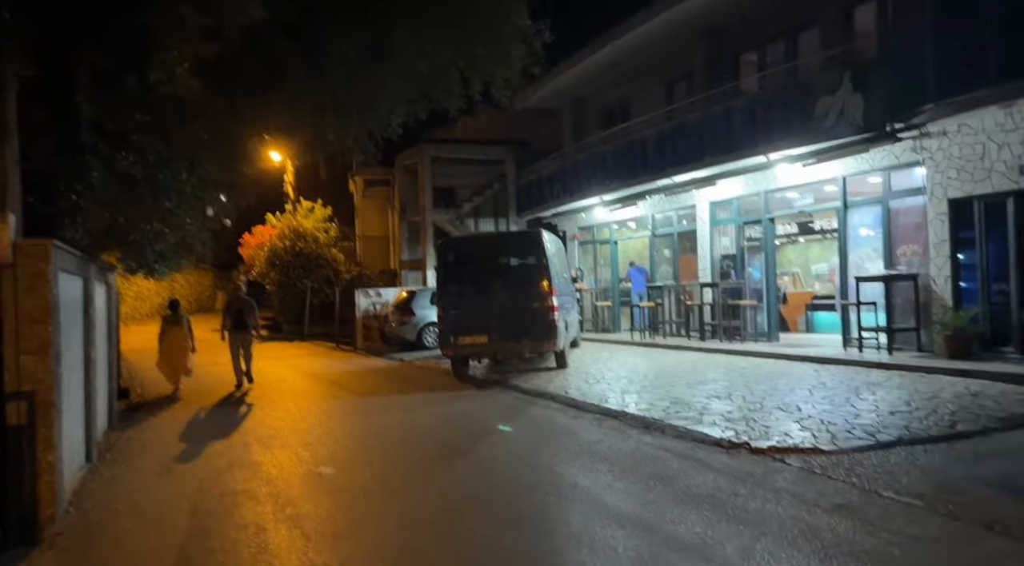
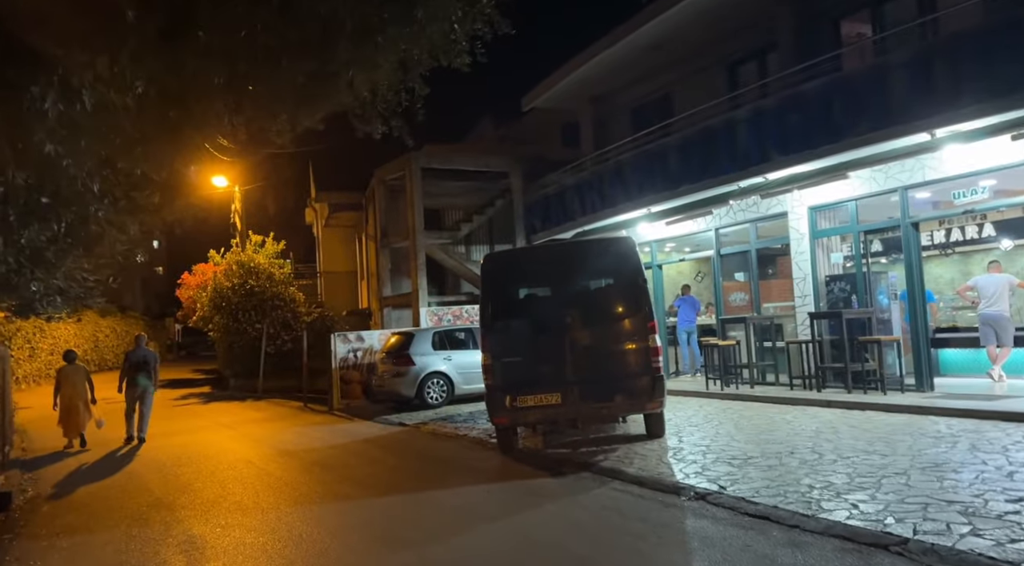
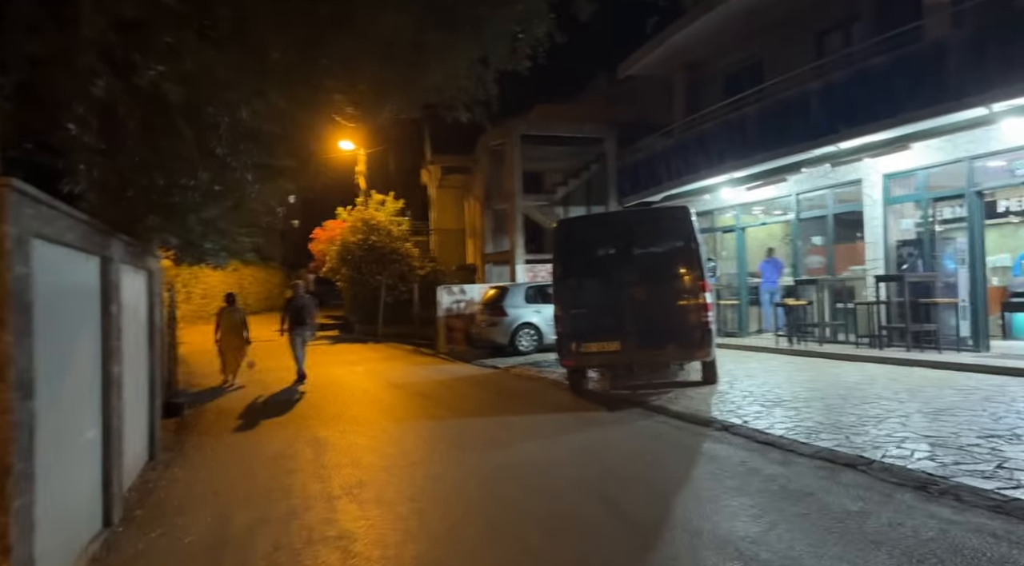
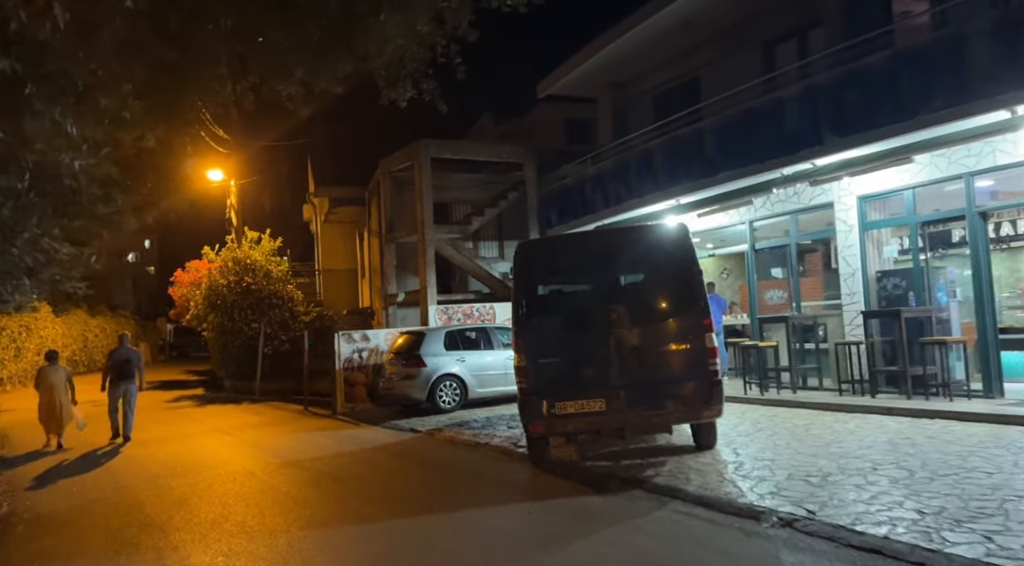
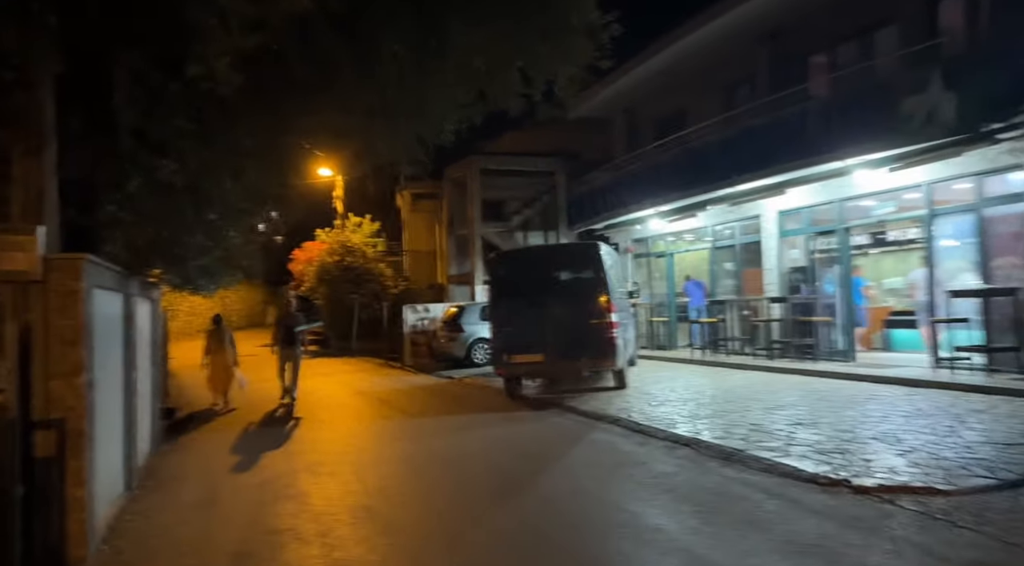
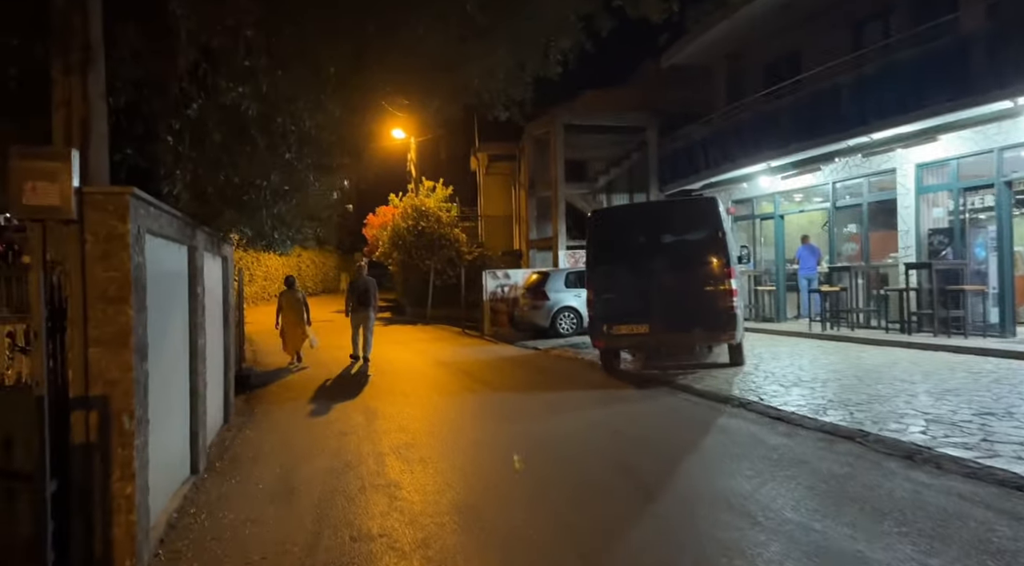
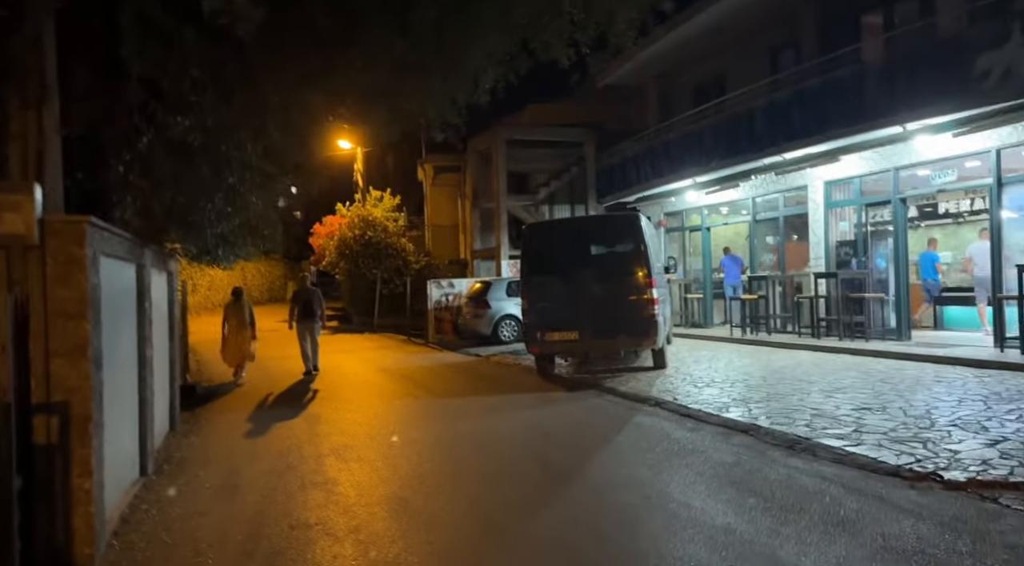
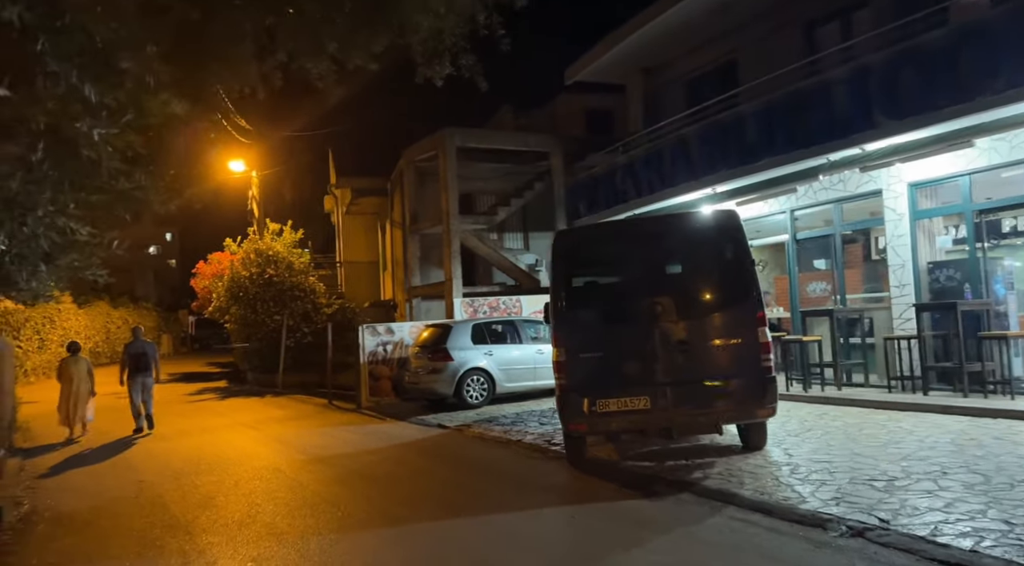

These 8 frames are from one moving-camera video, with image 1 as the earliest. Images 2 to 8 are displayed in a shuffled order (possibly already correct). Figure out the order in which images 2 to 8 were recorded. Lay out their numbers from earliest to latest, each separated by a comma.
5, 7, 6, 3, 2, 4, 8
